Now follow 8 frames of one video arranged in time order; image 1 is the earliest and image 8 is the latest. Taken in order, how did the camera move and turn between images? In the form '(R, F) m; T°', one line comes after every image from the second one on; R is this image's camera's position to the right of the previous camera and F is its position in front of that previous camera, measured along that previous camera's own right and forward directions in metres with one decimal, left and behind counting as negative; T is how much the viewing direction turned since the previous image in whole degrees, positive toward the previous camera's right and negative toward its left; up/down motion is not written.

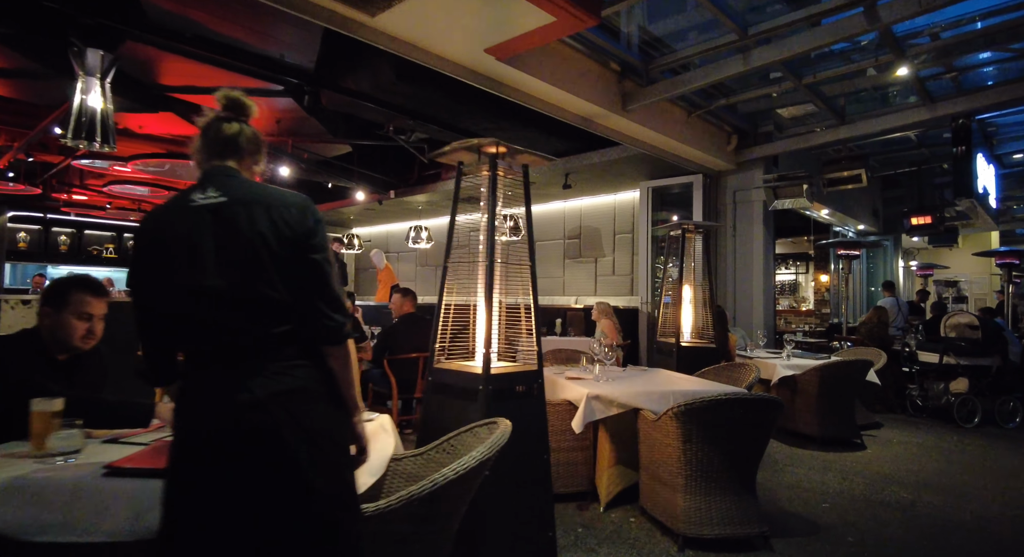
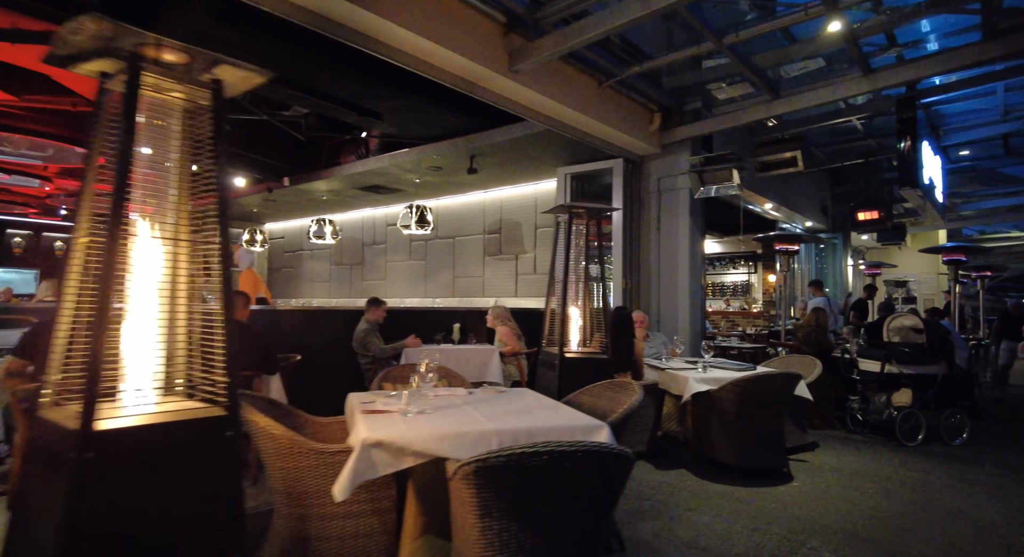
(+0.9, +1.0) m; +3°
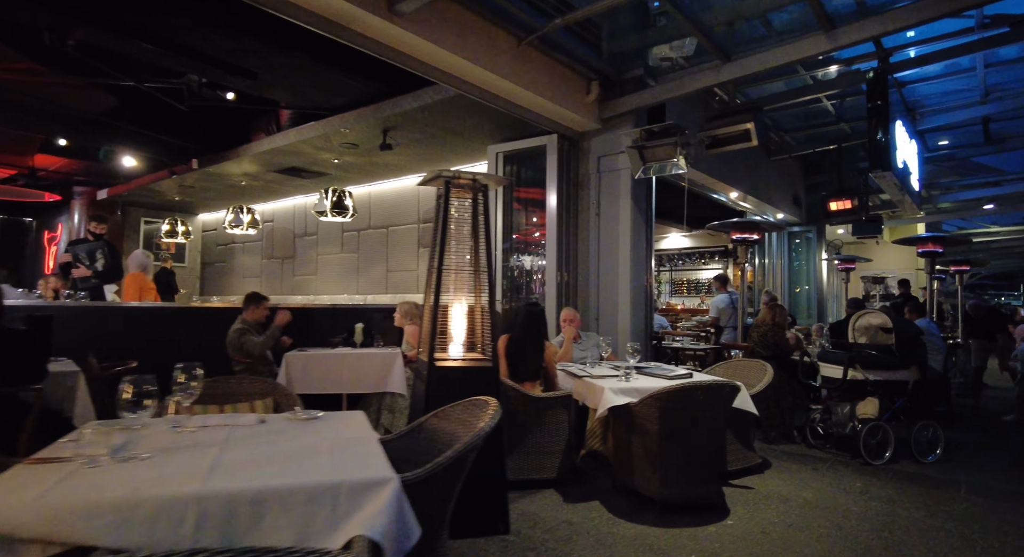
(+0.7, +0.8) m; +1°
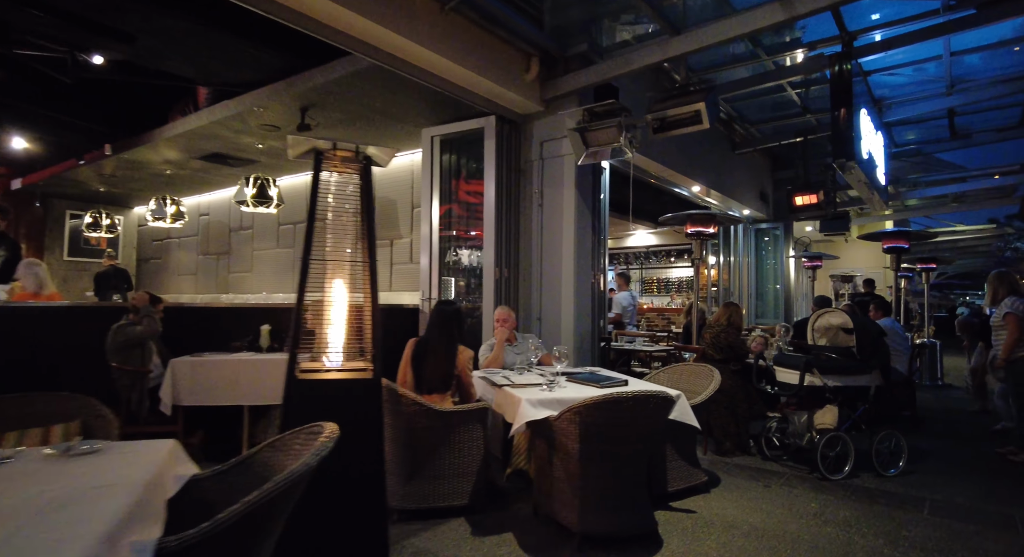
(+0.5, +0.5) m; +2°
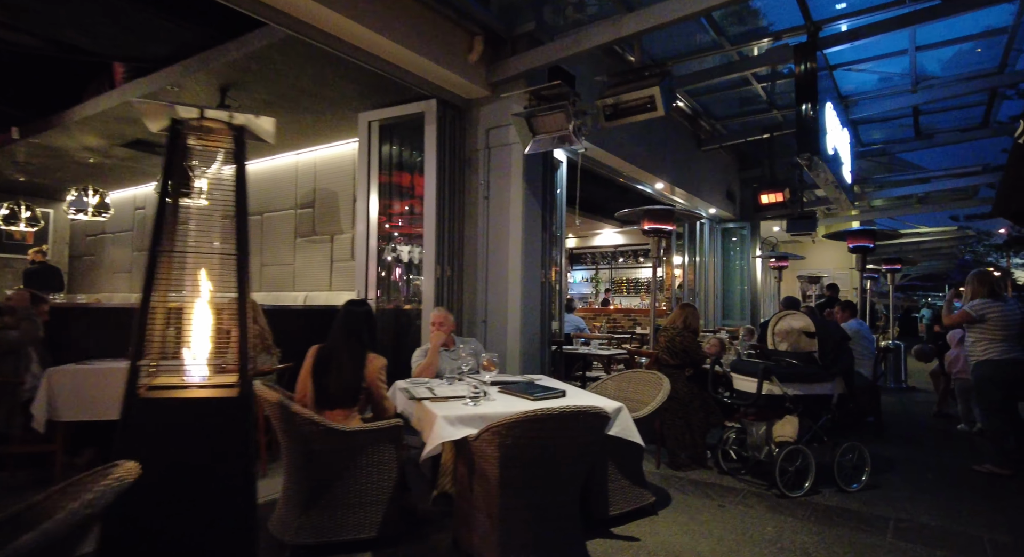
(+0.3, +0.4) m; +2°
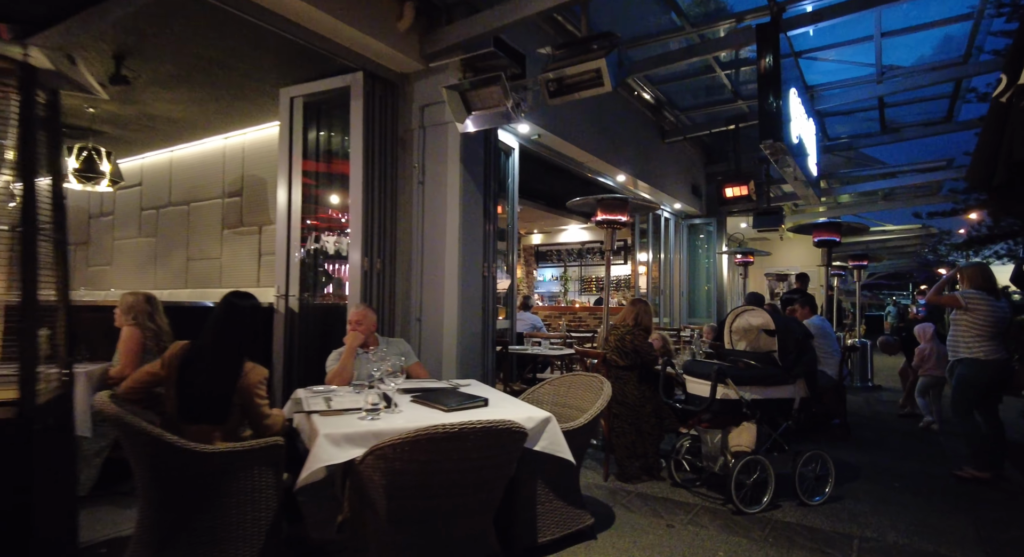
(+0.3, +0.4) m; +2°
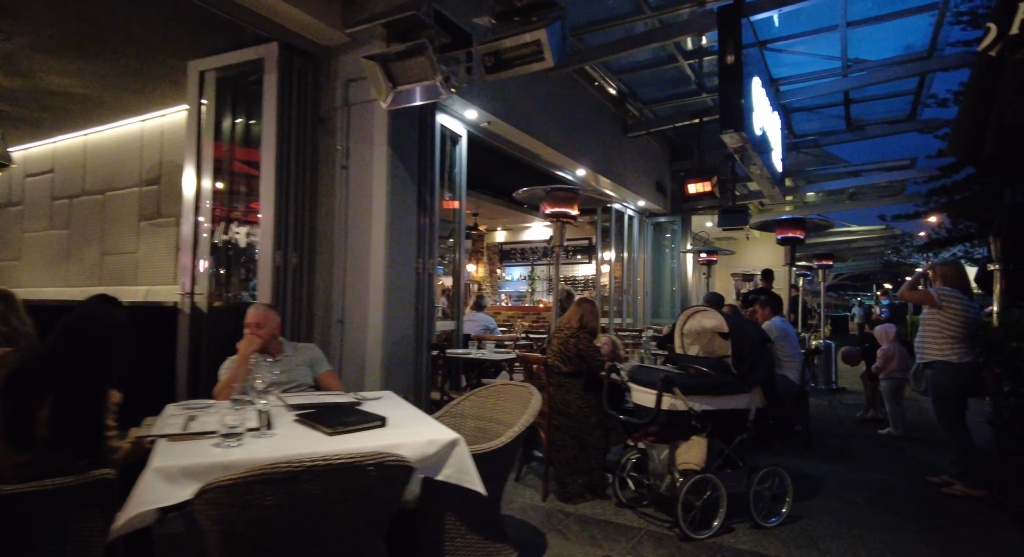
(+0.3, +0.4) m; +3°
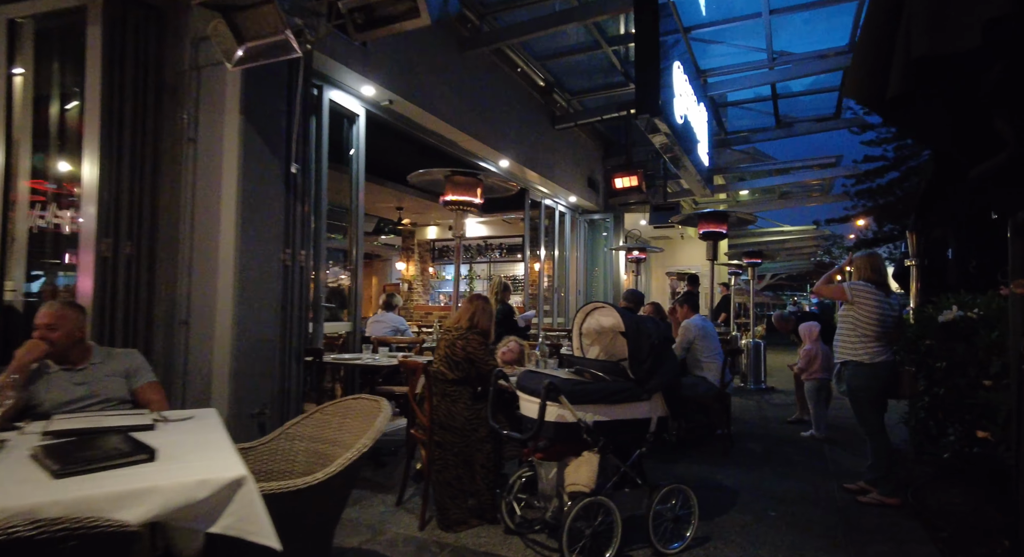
(+0.5, +0.5) m; +5°
